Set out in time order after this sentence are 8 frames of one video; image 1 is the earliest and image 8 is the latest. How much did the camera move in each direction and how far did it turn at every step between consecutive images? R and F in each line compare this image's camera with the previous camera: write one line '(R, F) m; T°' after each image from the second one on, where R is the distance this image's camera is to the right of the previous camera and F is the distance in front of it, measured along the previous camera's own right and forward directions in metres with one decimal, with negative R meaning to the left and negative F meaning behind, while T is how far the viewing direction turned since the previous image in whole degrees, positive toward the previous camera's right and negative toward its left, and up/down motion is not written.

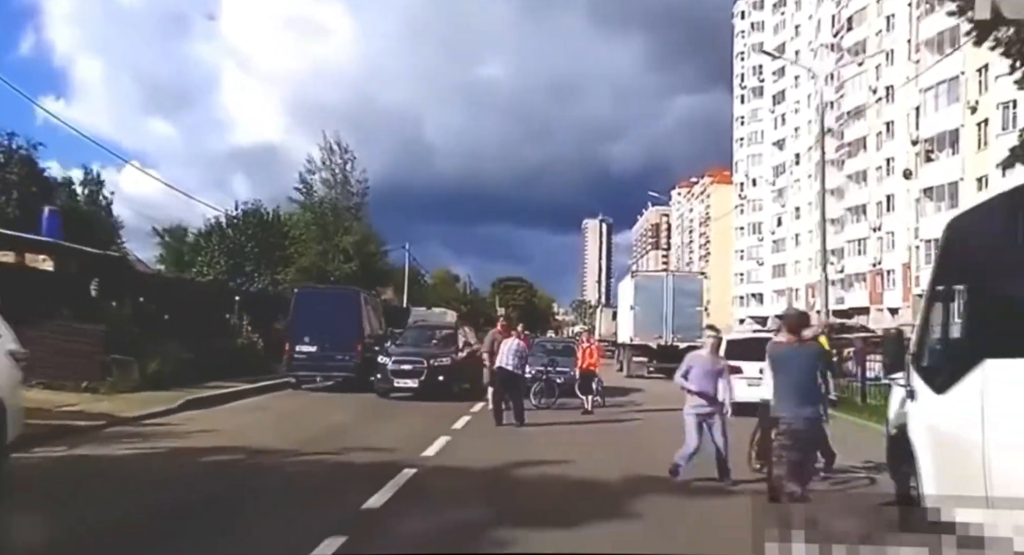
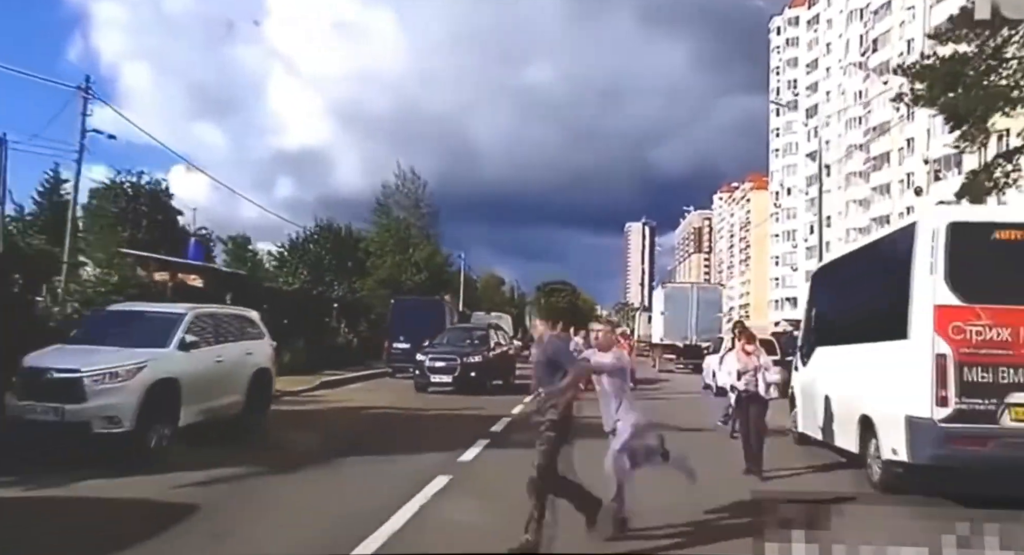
(-0.3, -5.5) m; -3°
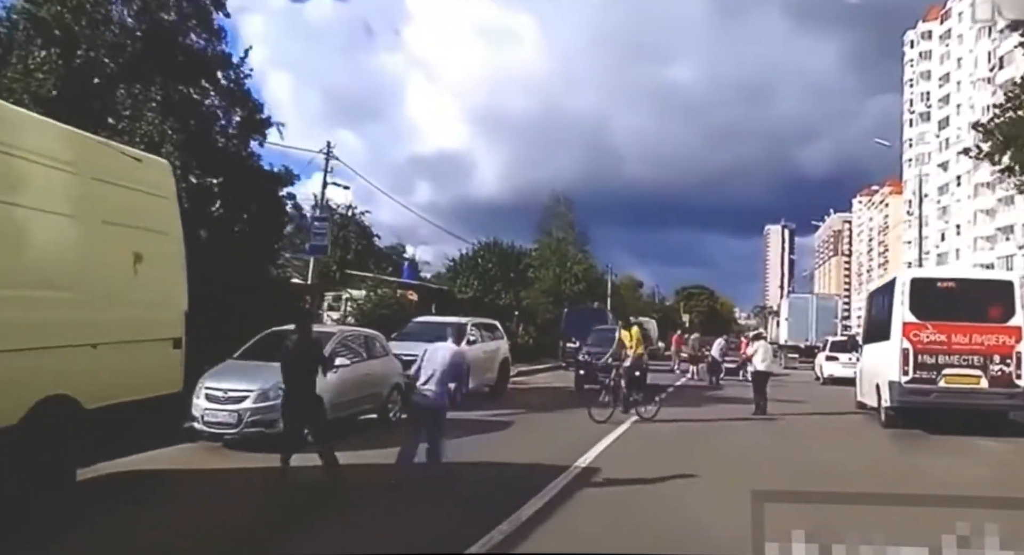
(-0.4, -7.3) m; -9°
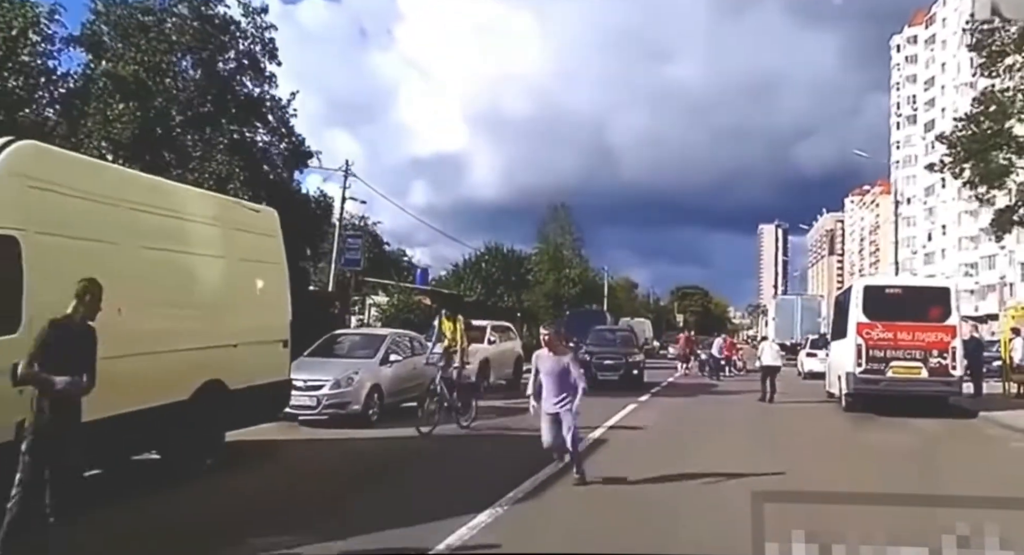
(-0.5, -2.7) m; 0°
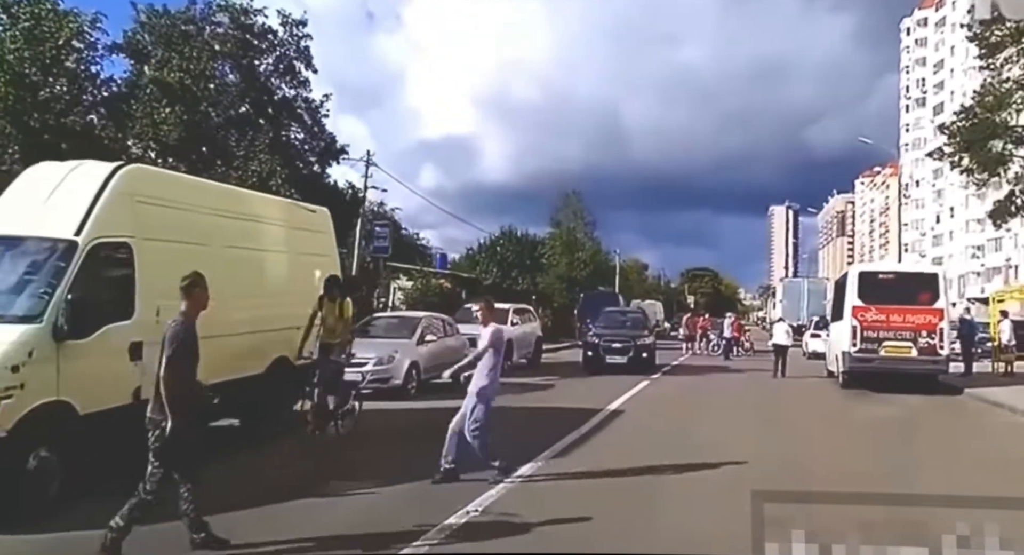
(-0.3, -1.5) m; -1°
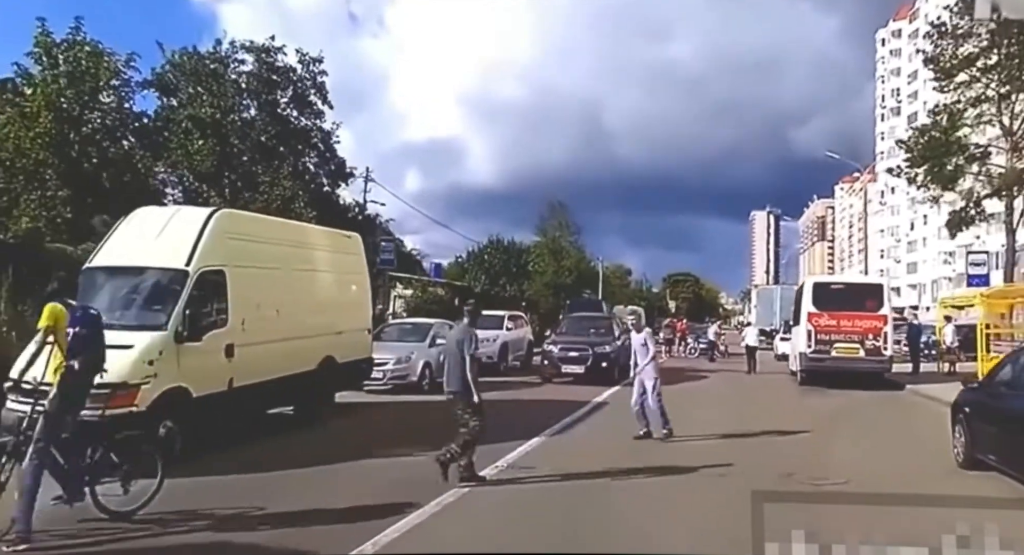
(-0.3, -2.5) m; +1°
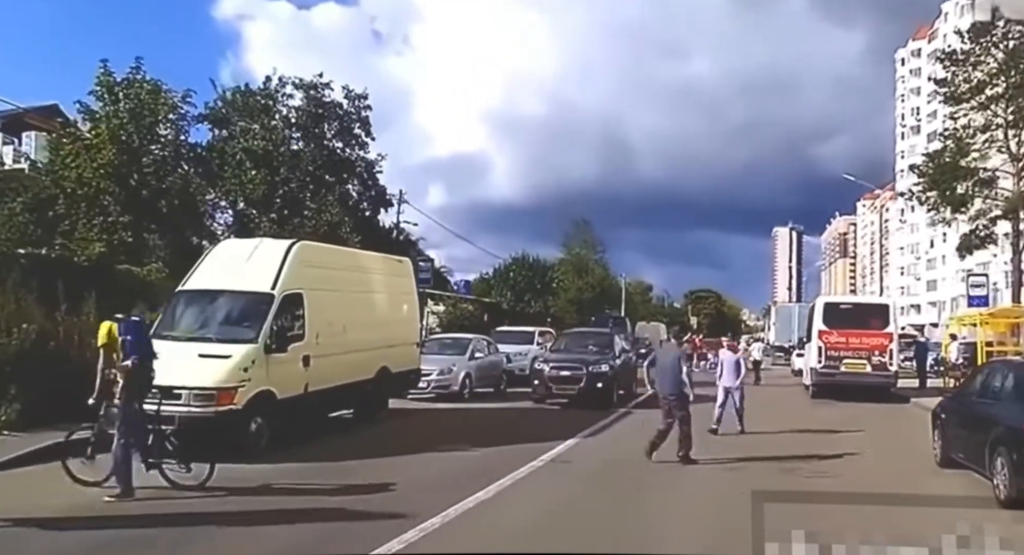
(-0.3, -1.8) m; -1°
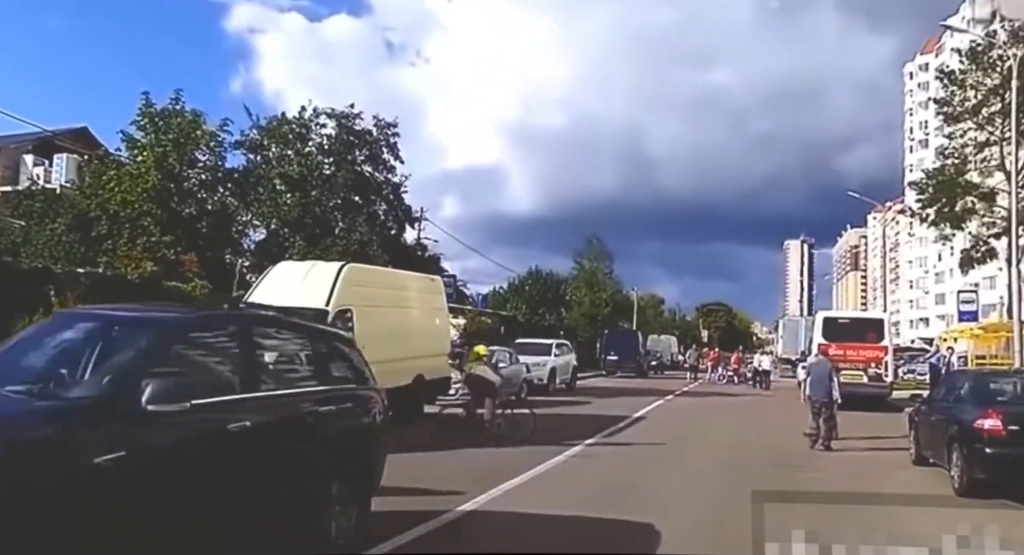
(-0.2, -1.7) m; -1°
